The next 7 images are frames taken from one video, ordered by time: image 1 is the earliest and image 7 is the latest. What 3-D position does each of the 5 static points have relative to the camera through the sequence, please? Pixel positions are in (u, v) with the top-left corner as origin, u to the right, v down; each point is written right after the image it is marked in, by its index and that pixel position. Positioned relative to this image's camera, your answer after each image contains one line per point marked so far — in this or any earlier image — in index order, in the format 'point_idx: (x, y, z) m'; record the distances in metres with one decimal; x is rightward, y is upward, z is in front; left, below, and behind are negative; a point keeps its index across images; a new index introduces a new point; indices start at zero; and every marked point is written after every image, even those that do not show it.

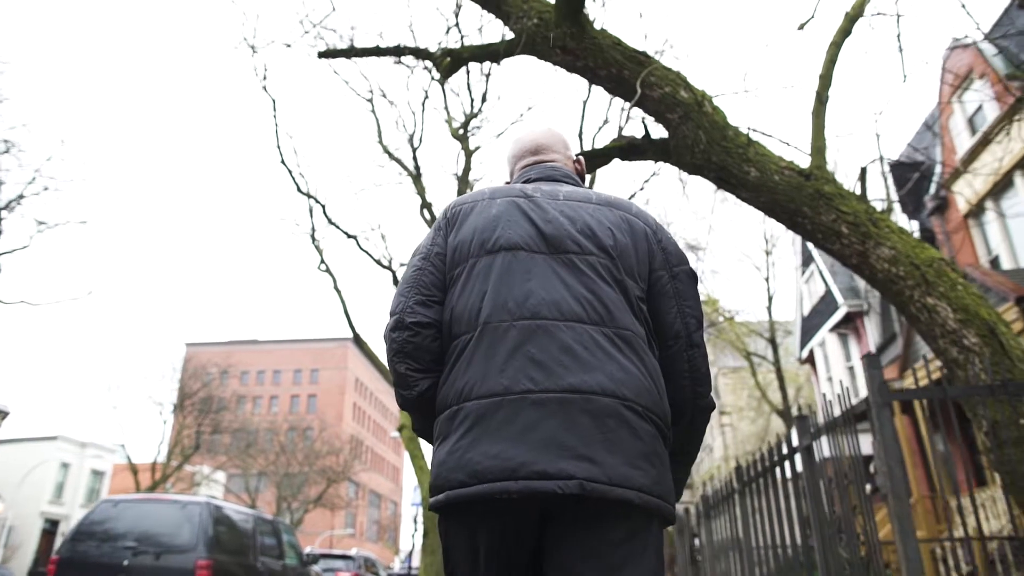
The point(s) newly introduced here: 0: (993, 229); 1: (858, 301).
0: (+7.3, +1.0, +11.8) m
1: (+7.5, -0.2, +16.7) m
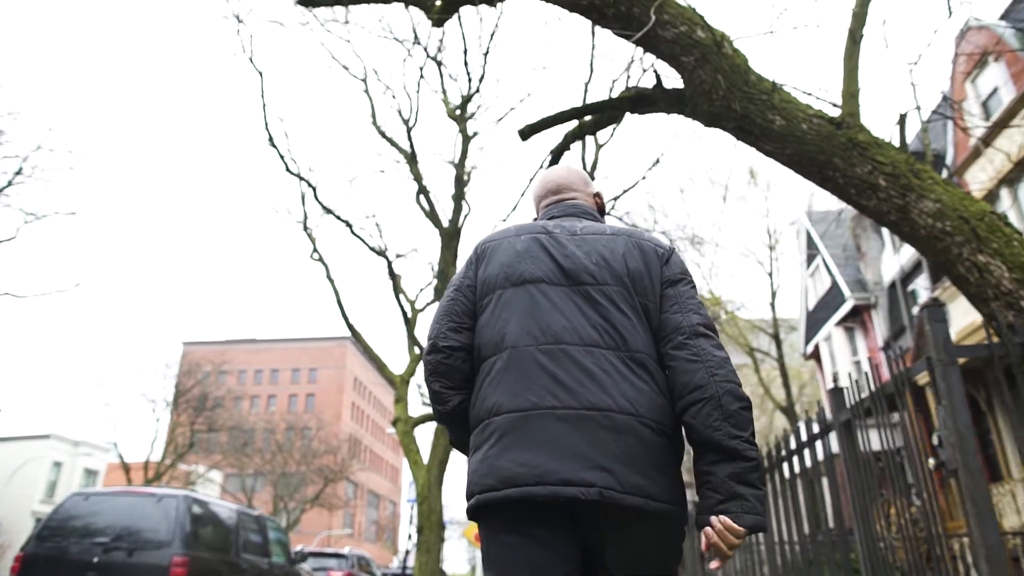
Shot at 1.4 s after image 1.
0: (+7.3, +1.1, +11.4) m
1: (+7.5, -0.1, +16.3) m
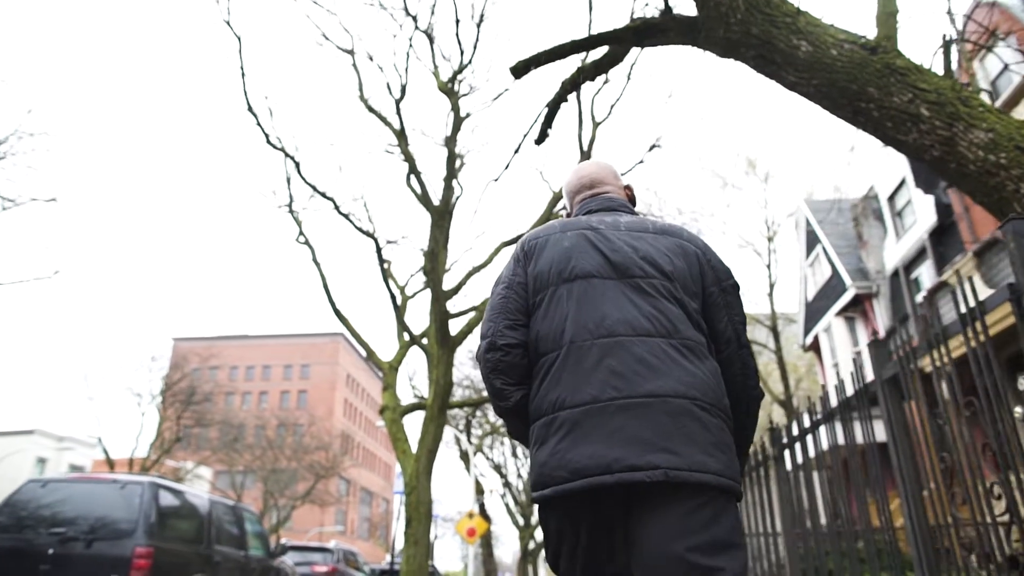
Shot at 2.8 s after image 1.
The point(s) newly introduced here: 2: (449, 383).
0: (+7.2, +1.3, +11.0) m
1: (+7.3, +0.1, +15.9) m
2: (-0.8, -1.2, +9.5) m
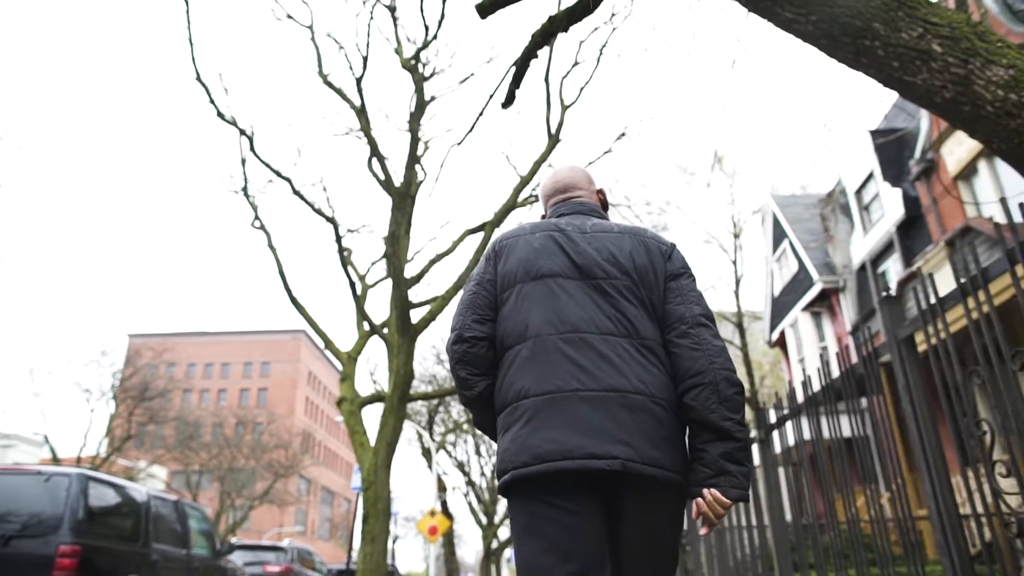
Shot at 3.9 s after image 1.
0: (+6.7, +1.4, +11.0) m
1: (+6.6, +0.2, +15.9) m
2: (-1.2, -1.0, +9.1) m
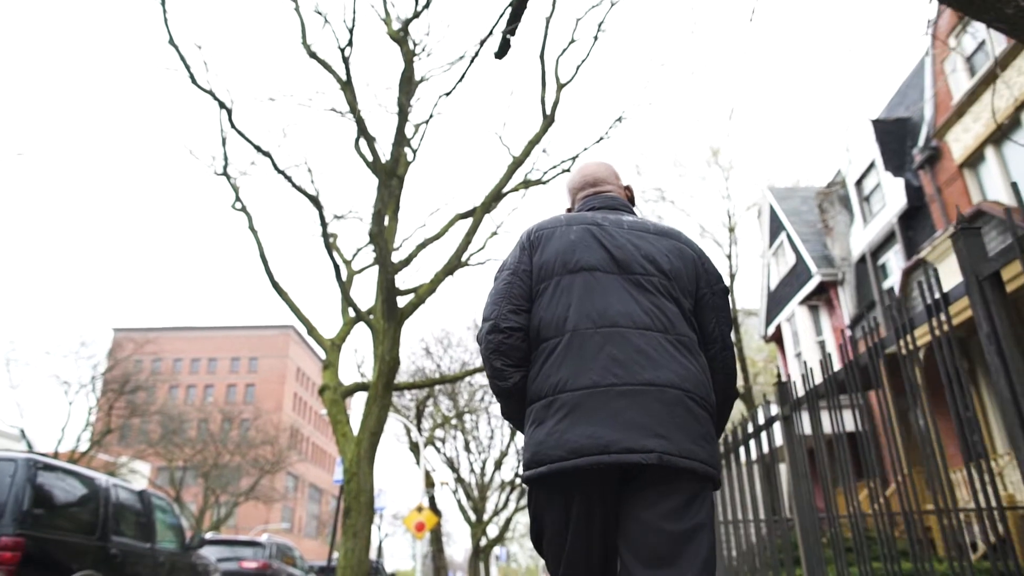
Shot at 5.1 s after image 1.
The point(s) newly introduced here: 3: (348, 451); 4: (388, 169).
0: (+6.6, +1.6, +10.6) m
1: (+6.4, +0.4, +15.6) m
2: (-1.3, -0.8, +8.6) m
3: (-1.8, -1.8, +8.7) m
4: (-1.4, +1.4, +9.0) m
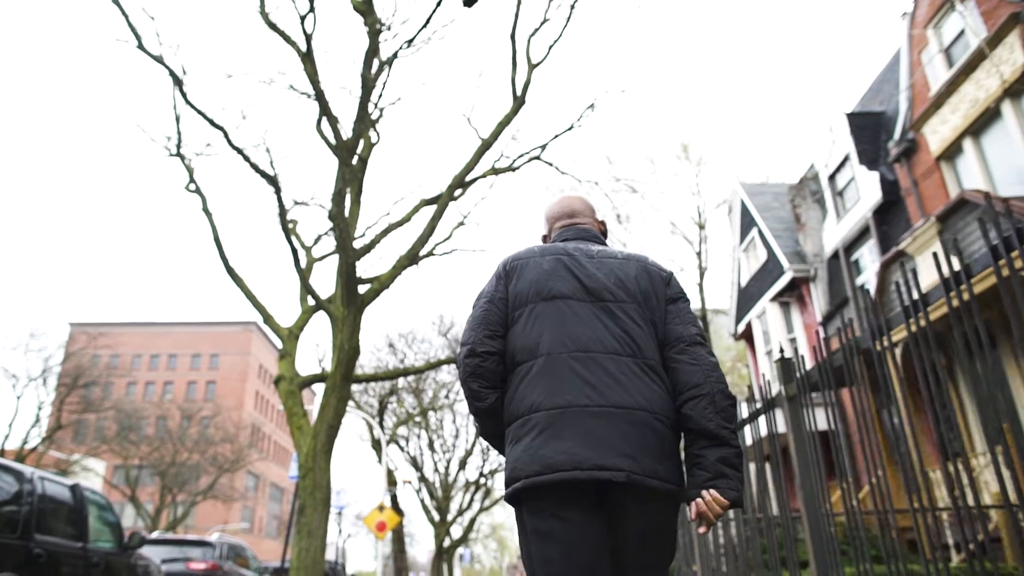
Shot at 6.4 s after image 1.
0: (+6.2, +1.6, +10.5) m
1: (+5.8, +0.4, +15.4) m
2: (-1.6, -0.7, +8.2) m
3: (-2.2, -1.7, +8.3) m
4: (-1.8, +1.5, +8.5) m
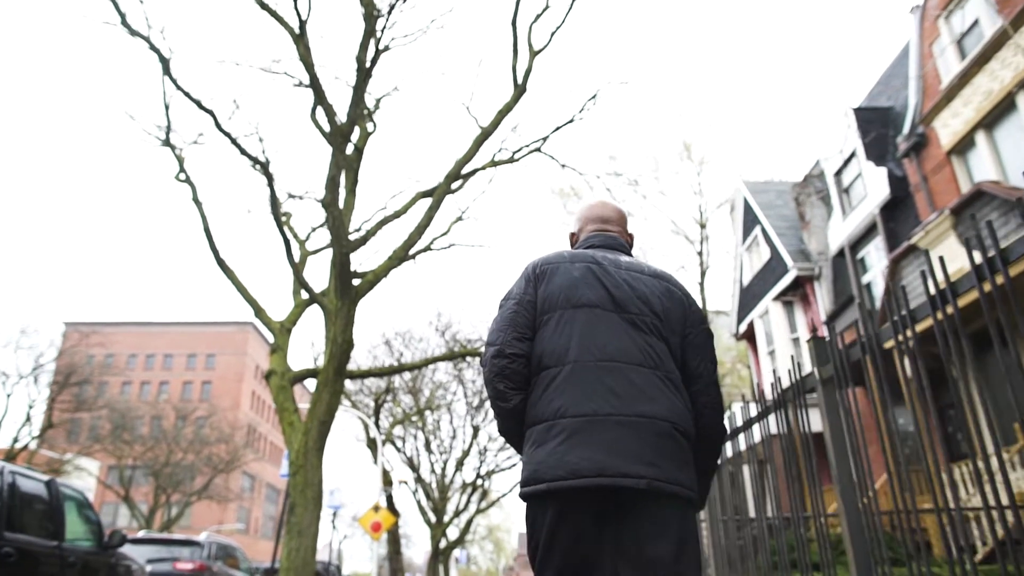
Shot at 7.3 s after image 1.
0: (+6.2, +1.7, +10.3) m
1: (+5.8, +0.5, +15.2) m
2: (-1.7, -0.6, +7.9) m
3: (-2.2, -1.6, +8.0) m
4: (-1.8, +1.6, +8.3) m
